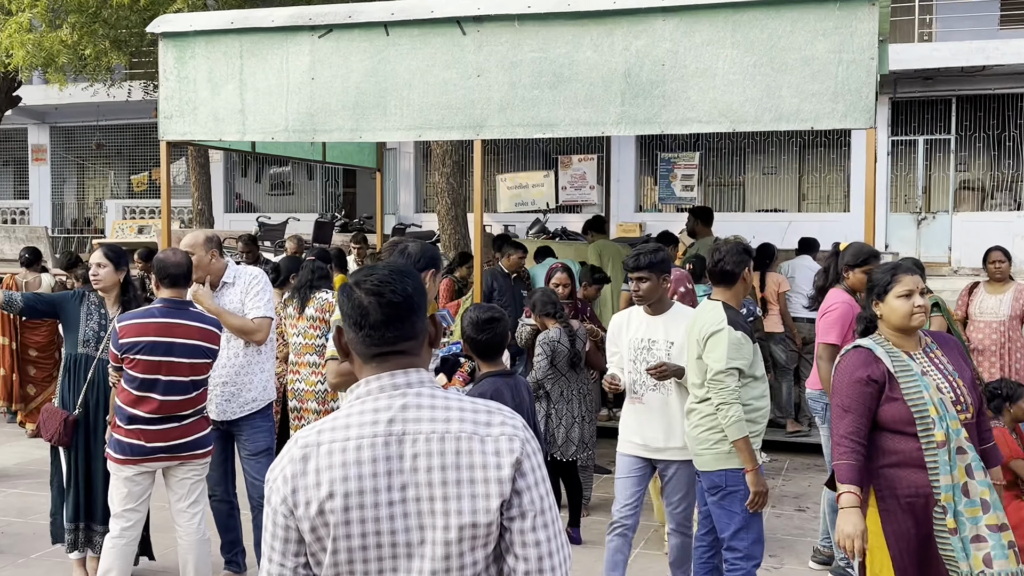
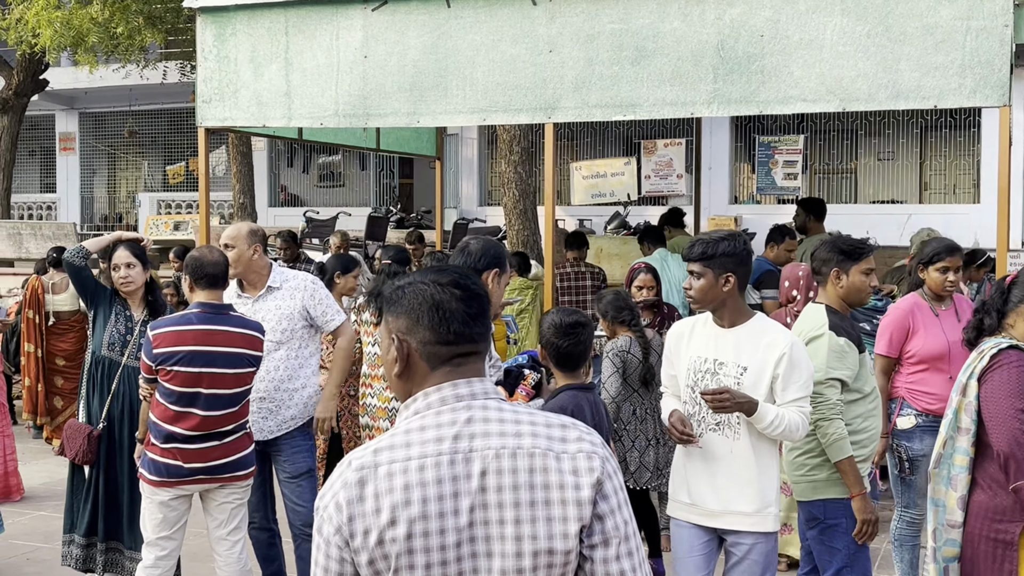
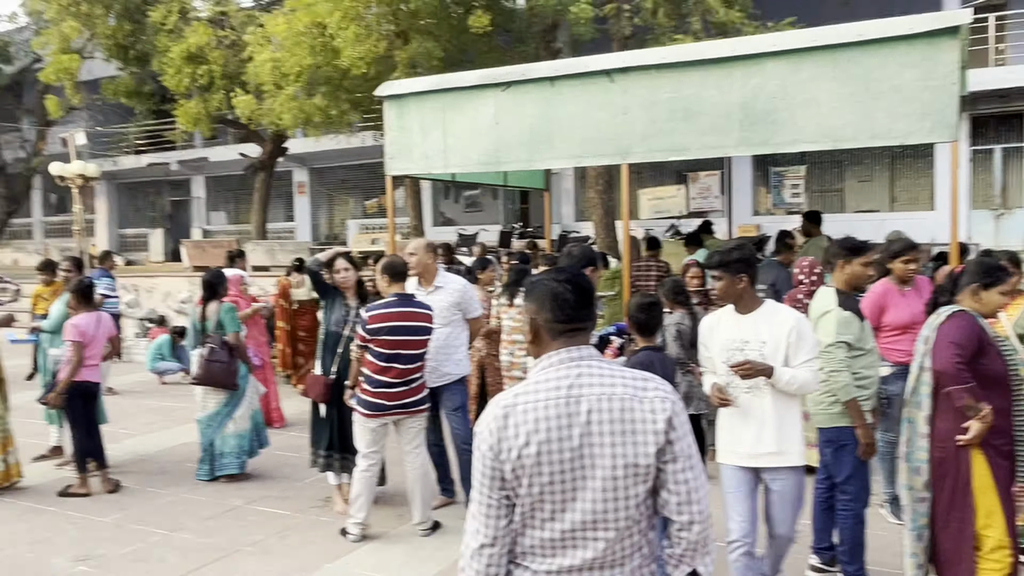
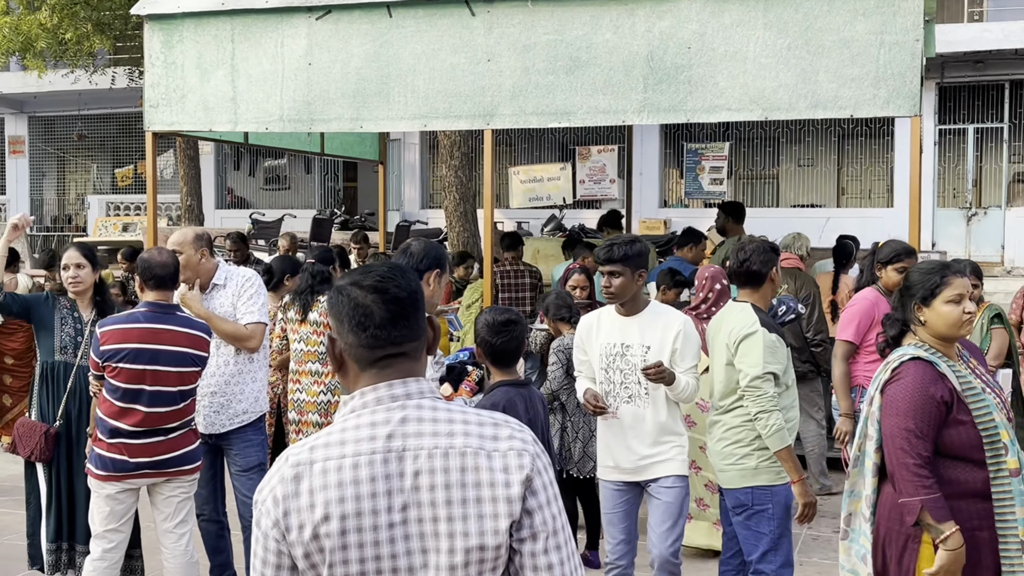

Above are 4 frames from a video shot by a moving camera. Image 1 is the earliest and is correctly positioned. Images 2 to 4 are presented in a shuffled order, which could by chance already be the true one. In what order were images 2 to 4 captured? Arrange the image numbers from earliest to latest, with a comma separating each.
4, 2, 3
